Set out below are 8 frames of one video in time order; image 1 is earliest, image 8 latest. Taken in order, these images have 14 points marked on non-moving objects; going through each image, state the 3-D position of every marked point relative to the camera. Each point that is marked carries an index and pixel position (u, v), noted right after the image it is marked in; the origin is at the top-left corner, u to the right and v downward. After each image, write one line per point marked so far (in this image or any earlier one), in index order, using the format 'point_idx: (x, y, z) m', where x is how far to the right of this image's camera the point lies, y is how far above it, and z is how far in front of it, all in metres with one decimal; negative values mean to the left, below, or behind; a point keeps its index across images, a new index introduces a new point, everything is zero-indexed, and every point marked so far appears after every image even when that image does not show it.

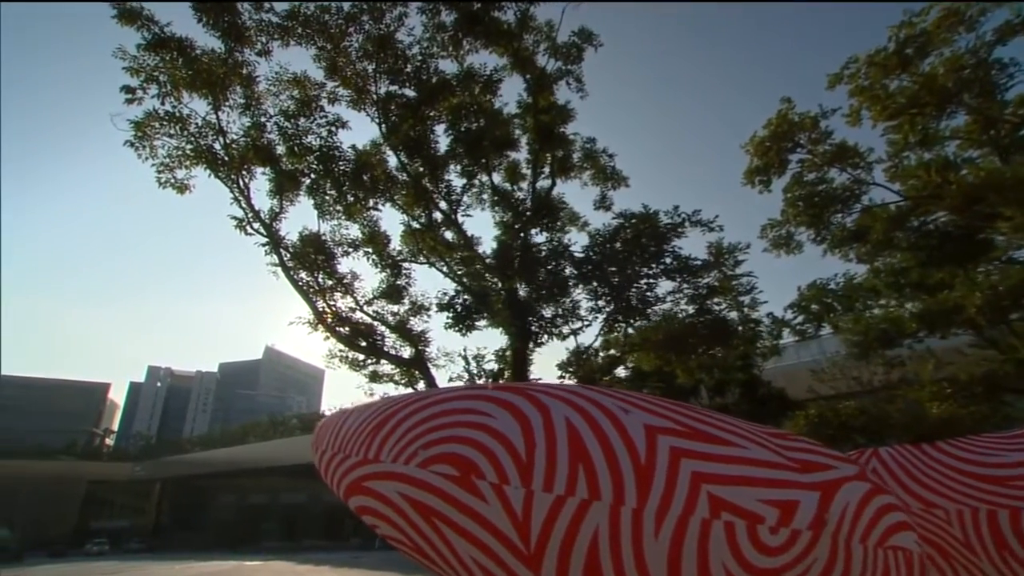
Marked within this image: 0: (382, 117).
0: (-1.6, +2.3, +8.0) m
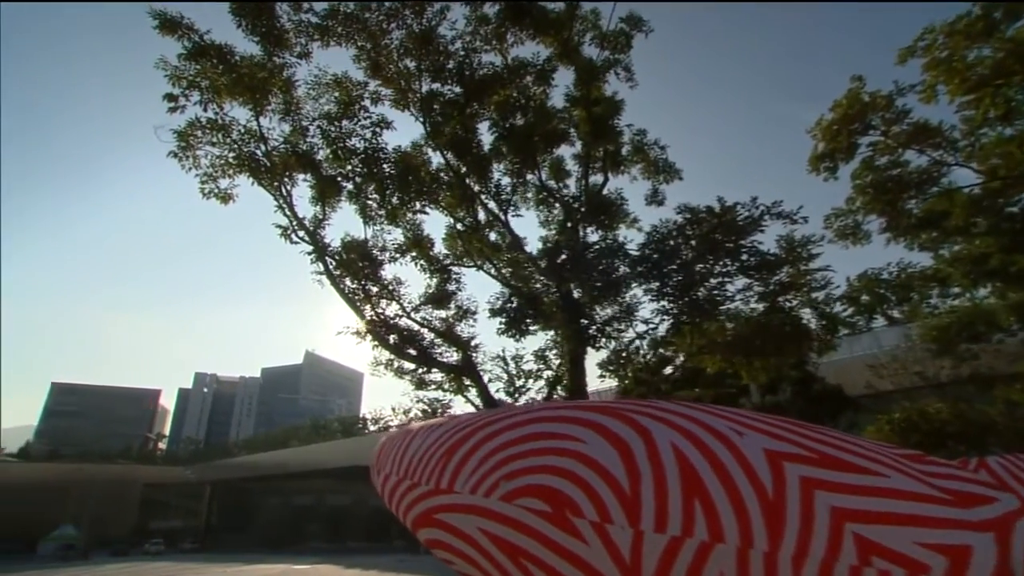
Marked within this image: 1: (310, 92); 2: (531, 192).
0: (-1.0, +2.2, +7.8) m
1: (-2.5, +2.5, +7.5) m
2: (+0.3, +1.3, +8.3) m
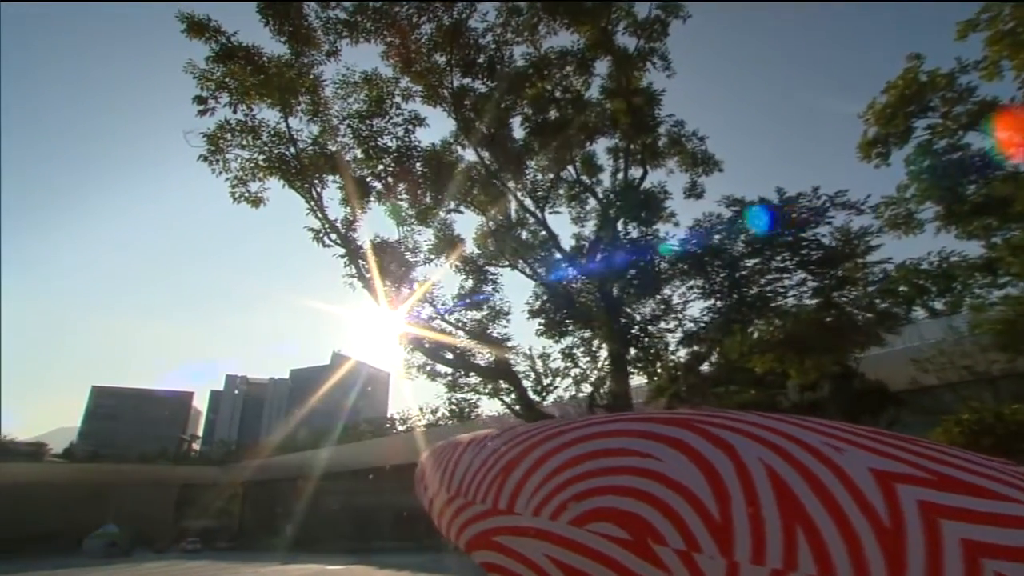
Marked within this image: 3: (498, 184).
0: (-0.6, +2.2, +7.6) m
1: (-2.1, +2.4, +7.4) m
2: (+0.8, +1.3, +8.1) m
3: (-0.1, +1.4, +7.9) m
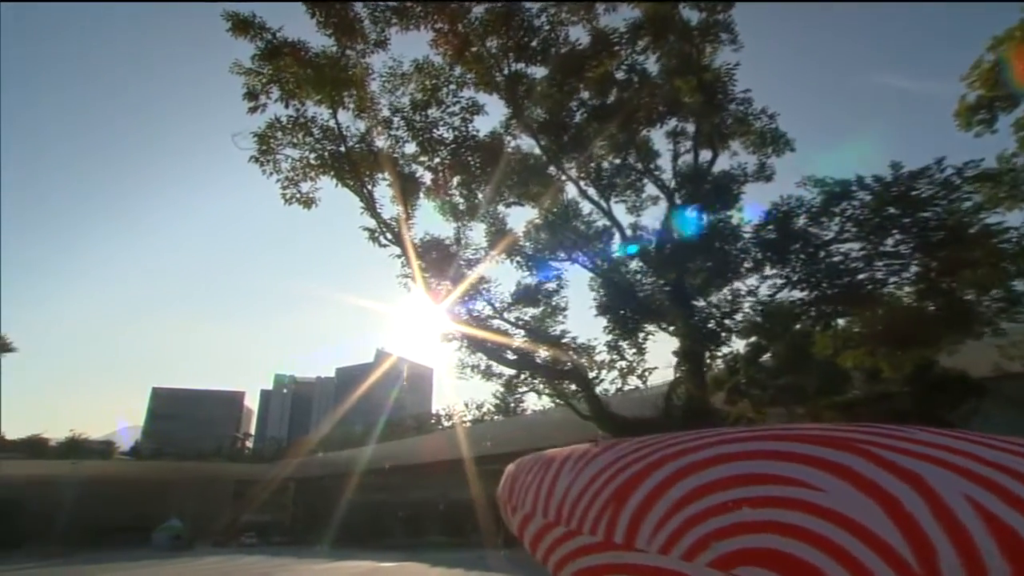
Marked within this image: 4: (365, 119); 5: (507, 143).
0: (0.0, +2.3, +7.3) m
1: (-1.5, +2.4, +7.2) m
2: (+1.4, +1.4, +7.7) m
3: (+0.6, +1.4, +7.5) m
4: (-1.8, +2.1, +7.6) m
5: (0.0, +1.8, +7.5) m
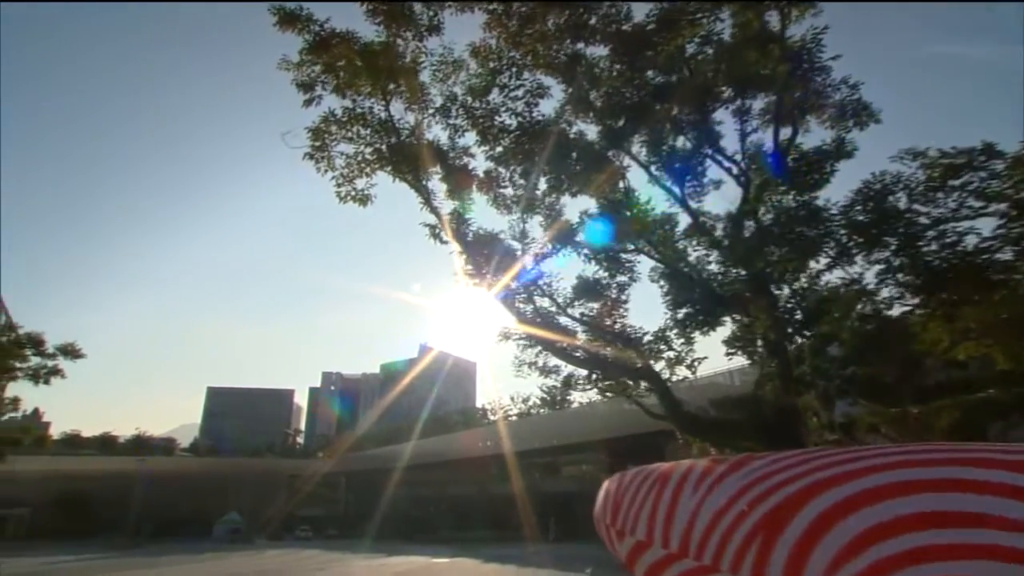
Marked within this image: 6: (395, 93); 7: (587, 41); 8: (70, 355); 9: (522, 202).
0: (+0.6, +2.3, +7.0) m
1: (-0.9, +2.4, +7.0) m
2: (+2.1, +1.5, +7.3) m
3: (+1.2, +1.5, +7.1) m
4: (-1.1, +2.1, +7.4) m
5: (+0.6, +1.9, +7.2) m
6: (-1.3, +2.3, +7.1) m
7: (+0.7, +2.7, +6.6) m
8: (-12.0, -1.8, +16.6) m
9: (+0.2, +1.0, +7.4) m
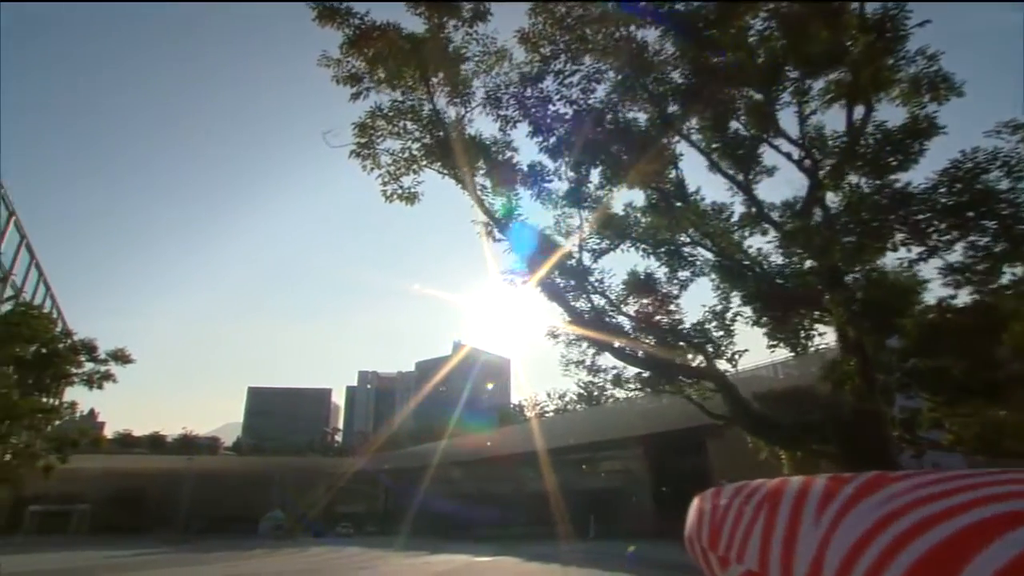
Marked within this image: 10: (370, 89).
0: (+1.1, +2.4, +6.7) m
1: (-0.4, +2.4, +6.7) m
2: (+2.6, +1.6, +6.9) m
3: (+1.7, +1.6, +6.8) m
4: (-0.6, +2.1, +7.1) m
5: (+1.1, +1.9, +6.9) m
6: (-0.9, +2.3, +6.9) m
7: (+1.2, +2.7, +6.3) m
8: (-10.9, -2.0, +17.0) m
9: (+0.7, +1.1, +7.1) m
10: (-1.8, +2.2, +7.0) m
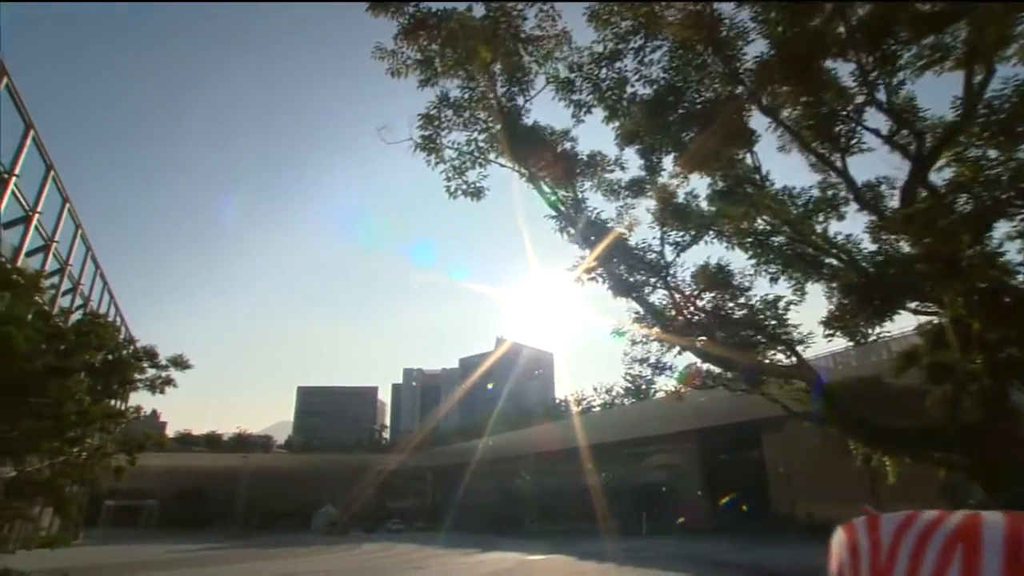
0: (+1.7, +2.4, +6.2) m
1: (+0.2, +2.5, +6.4) m
2: (+3.2, +1.7, +6.3) m
3: (+2.3, +1.7, +6.3) m
4: (0.0, +2.2, +6.8) m
5: (+1.7, +2.0, +6.5) m
6: (-0.2, +2.3, +6.6) m
7: (+1.7, +2.8, +5.9) m
8: (-9.5, -2.2, +17.3) m
9: (+1.4, +1.1, +6.7) m
10: (-1.2, +2.2, +6.8) m
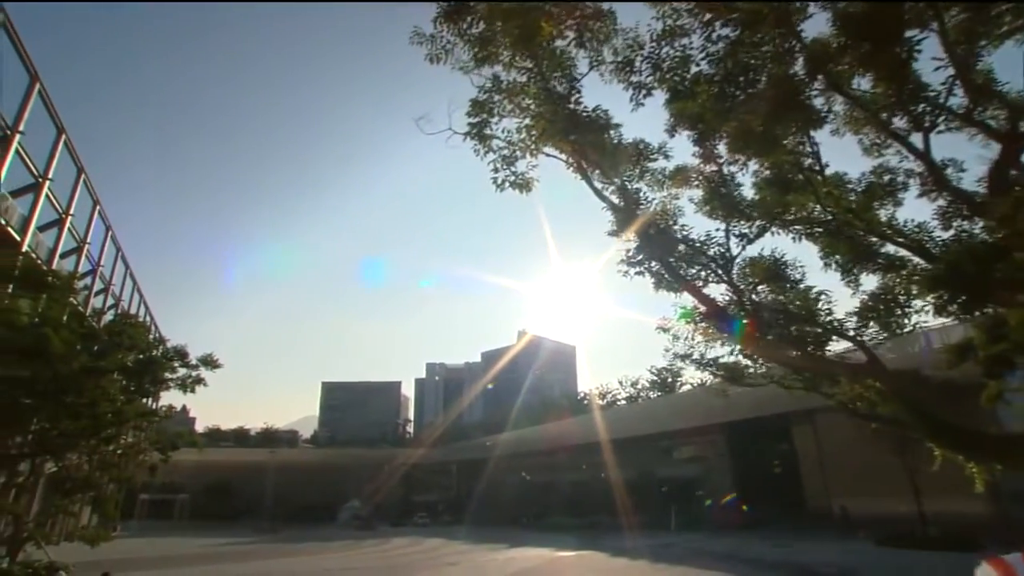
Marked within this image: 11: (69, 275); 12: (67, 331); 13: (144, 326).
0: (+2.1, +2.5, +5.9) m
1: (+0.6, +2.5, +6.1) m
2: (+3.6, +1.8, +5.9) m
3: (+2.7, +1.7, +5.9) m
4: (+0.4, +2.2, +6.5) m
5: (+2.1, +2.0, +6.1) m
6: (+0.2, +2.3, +6.3) m
7: (+2.1, +2.8, +5.5) m
8: (-8.6, -2.2, +17.4) m
9: (+1.8, +1.2, +6.4) m
10: (-0.8, +2.2, +6.5) m
11: (-8.9, +0.3, +12.2) m
12: (-8.3, -0.8, +11.3) m
13: (-9.9, -1.0, +16.3) m
